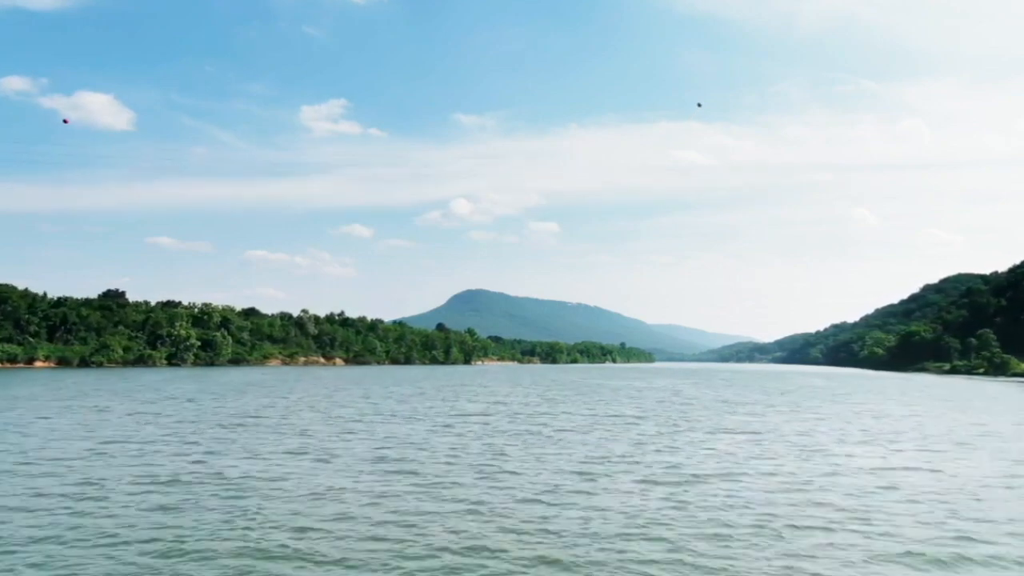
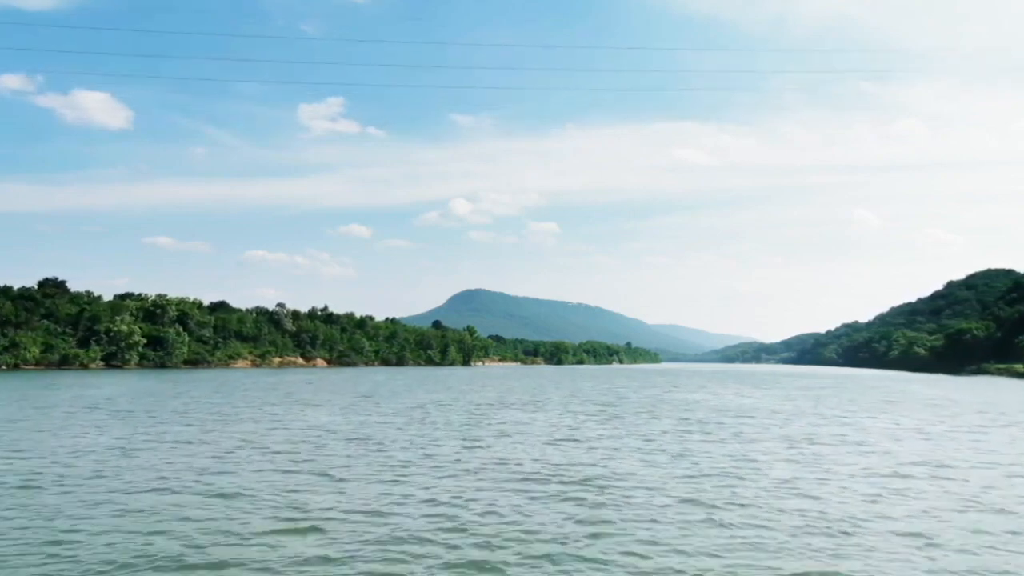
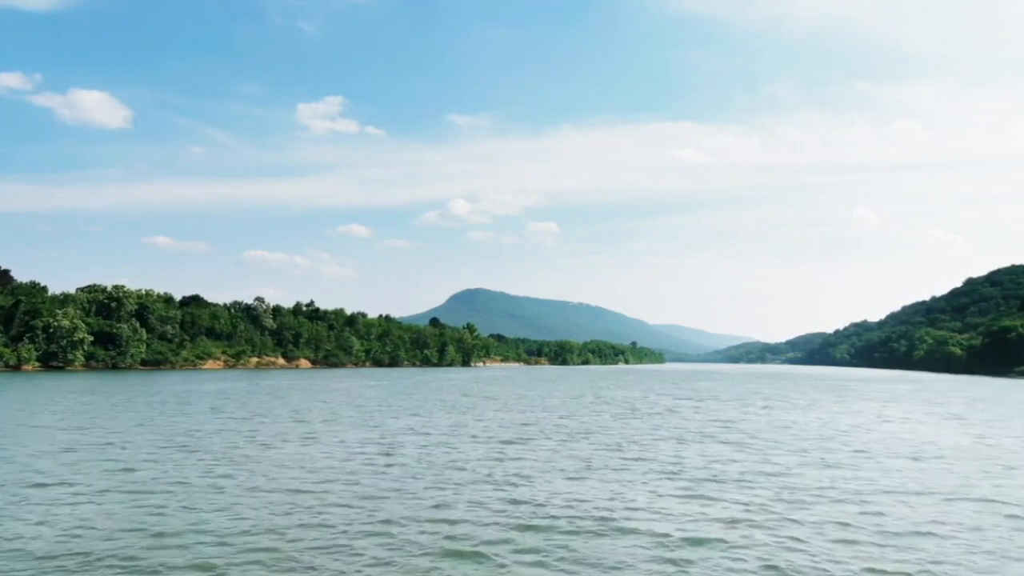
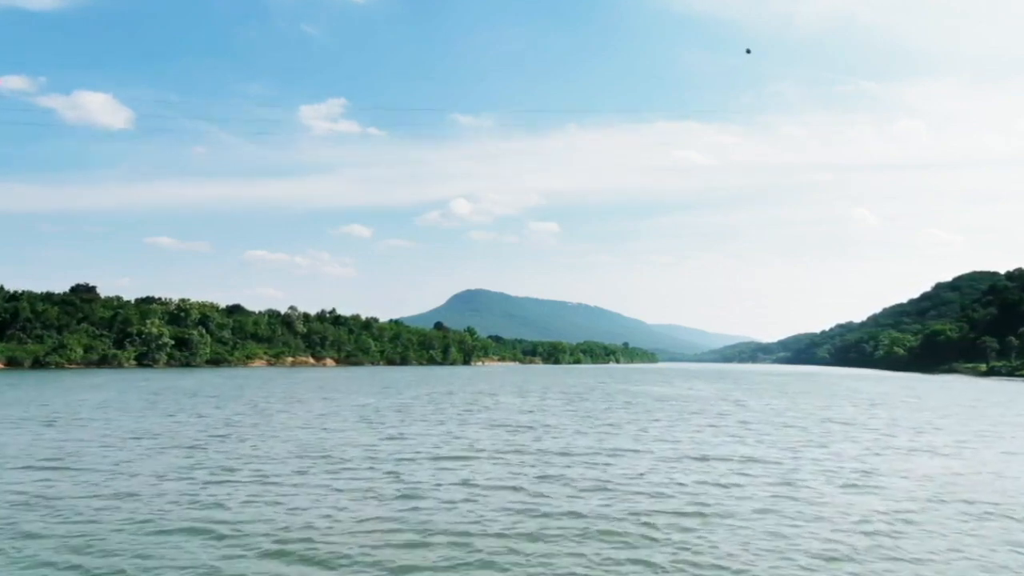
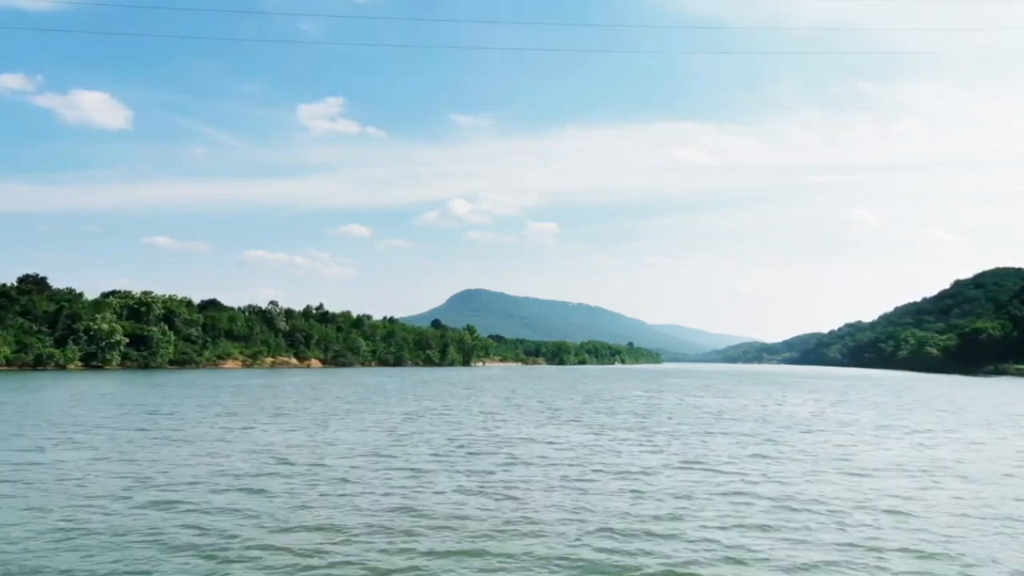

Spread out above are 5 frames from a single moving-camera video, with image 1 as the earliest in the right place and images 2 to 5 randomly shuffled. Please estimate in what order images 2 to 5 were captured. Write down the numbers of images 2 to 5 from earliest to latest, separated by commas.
4, 2, 5, 3
